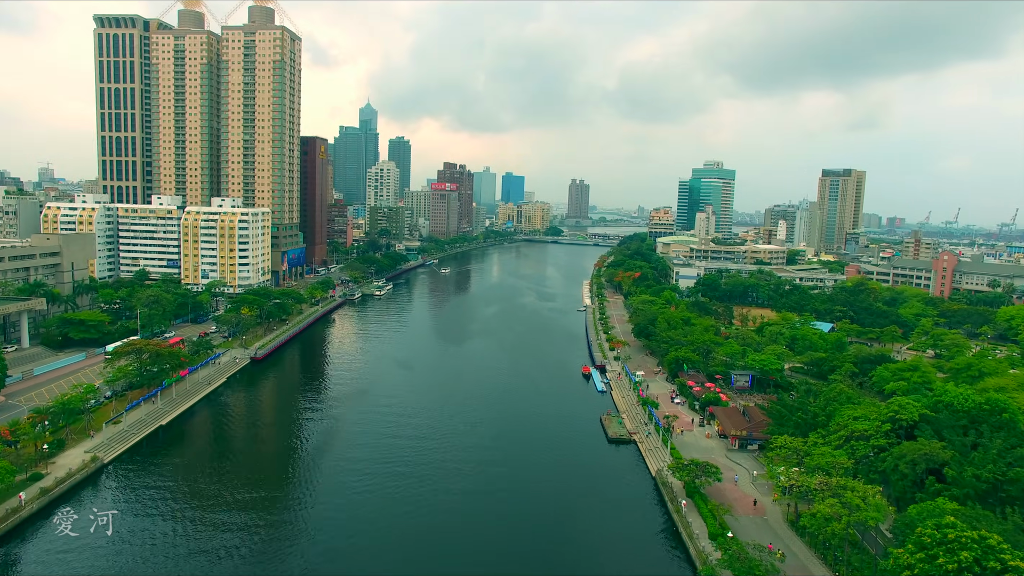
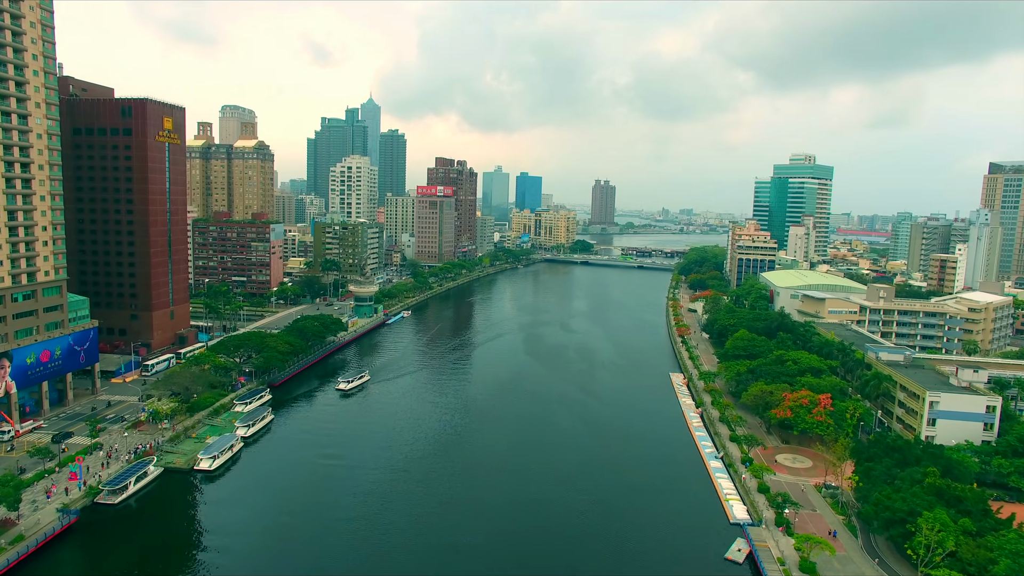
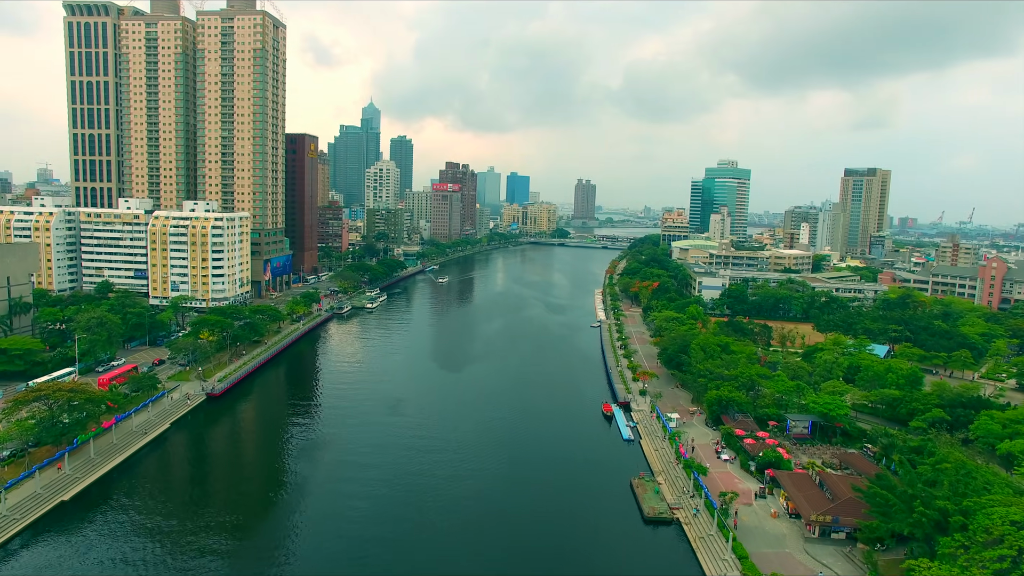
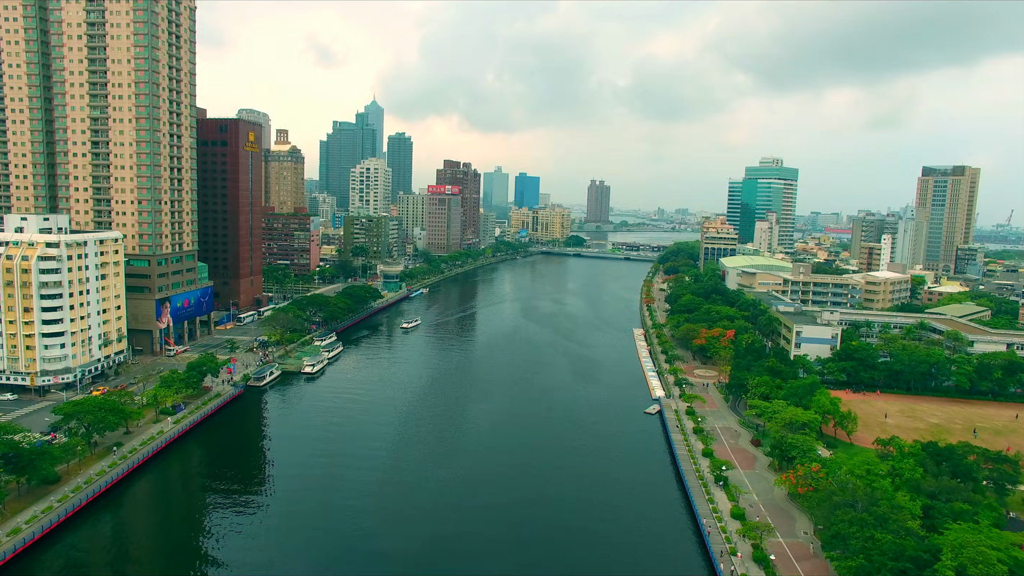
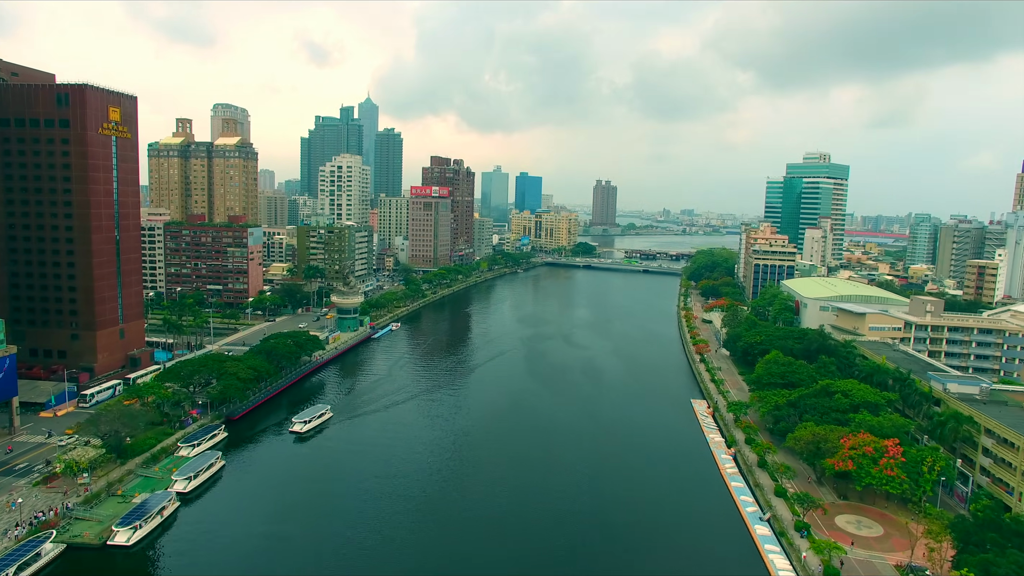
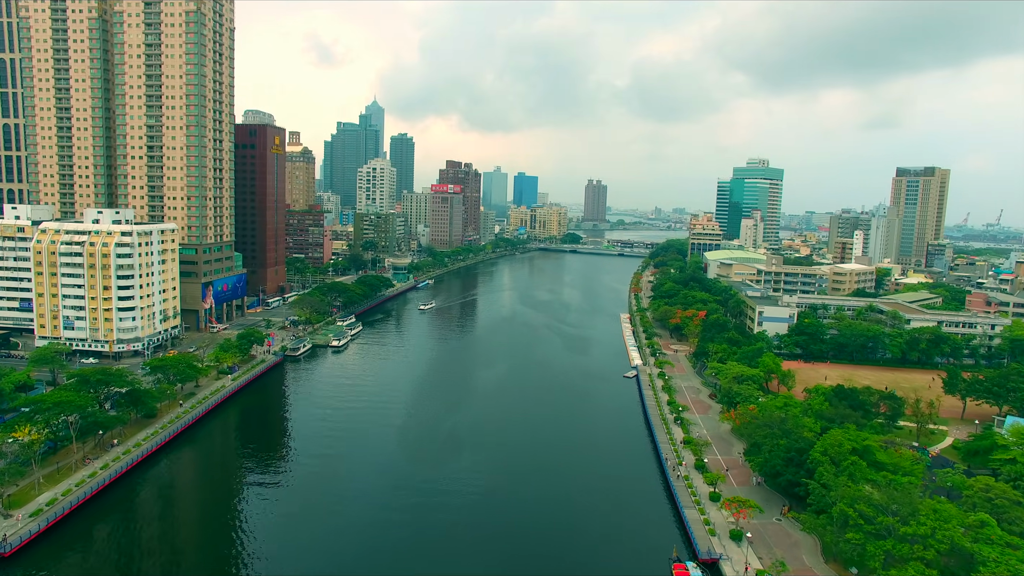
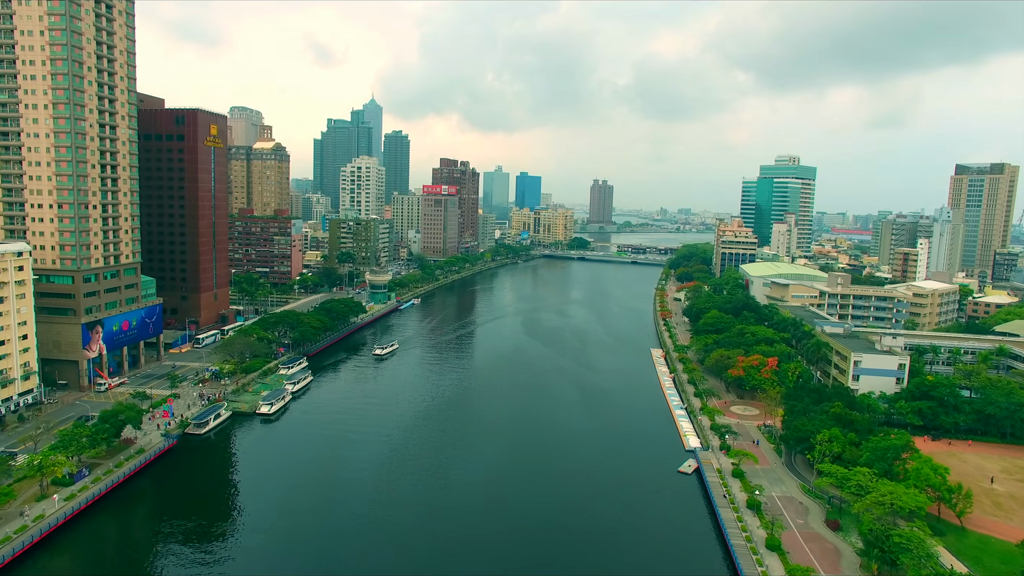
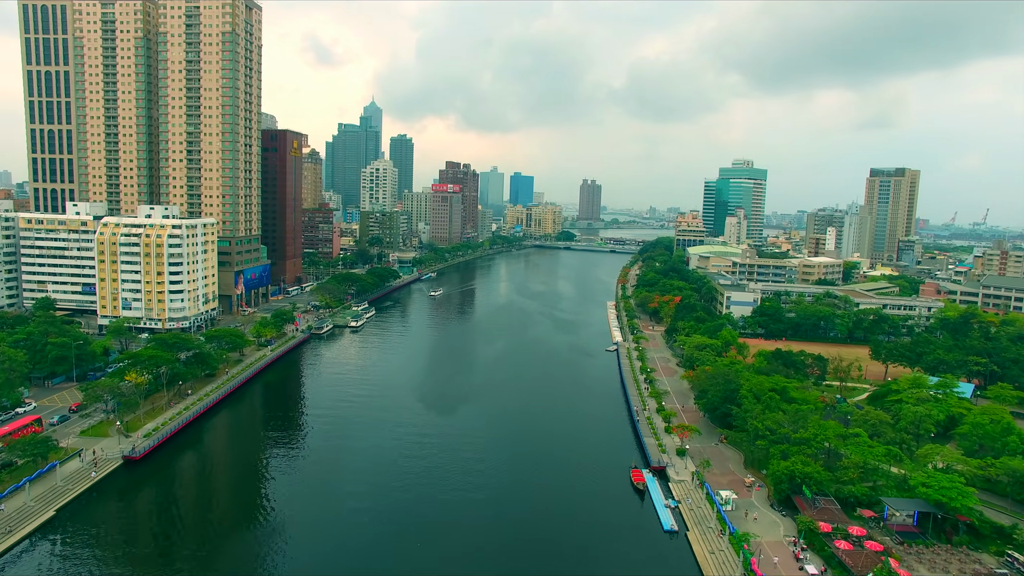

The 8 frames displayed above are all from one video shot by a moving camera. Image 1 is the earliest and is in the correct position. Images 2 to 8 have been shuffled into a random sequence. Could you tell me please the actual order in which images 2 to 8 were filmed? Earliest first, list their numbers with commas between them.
3, 8, 6, 4, 7, 2, 5
